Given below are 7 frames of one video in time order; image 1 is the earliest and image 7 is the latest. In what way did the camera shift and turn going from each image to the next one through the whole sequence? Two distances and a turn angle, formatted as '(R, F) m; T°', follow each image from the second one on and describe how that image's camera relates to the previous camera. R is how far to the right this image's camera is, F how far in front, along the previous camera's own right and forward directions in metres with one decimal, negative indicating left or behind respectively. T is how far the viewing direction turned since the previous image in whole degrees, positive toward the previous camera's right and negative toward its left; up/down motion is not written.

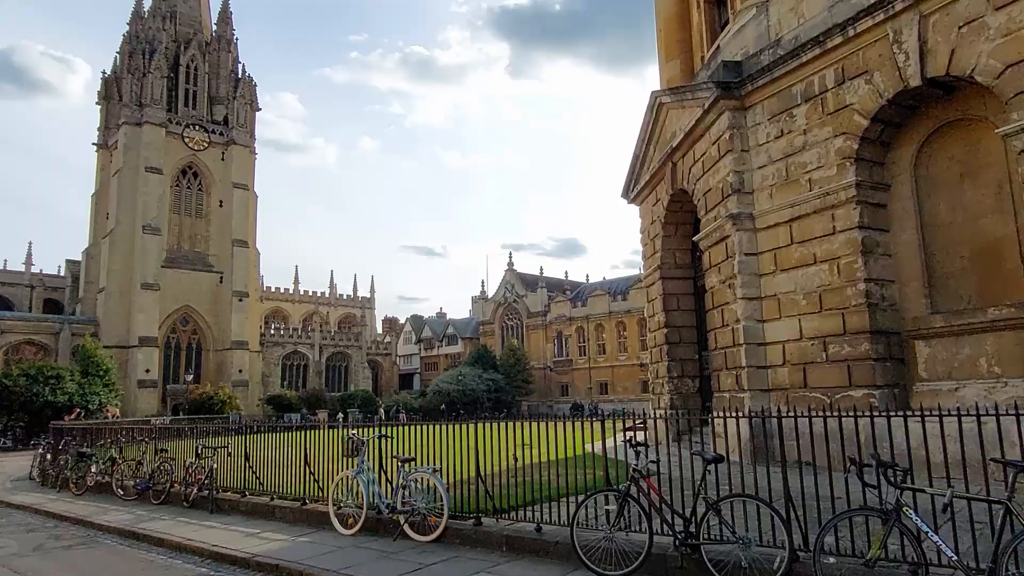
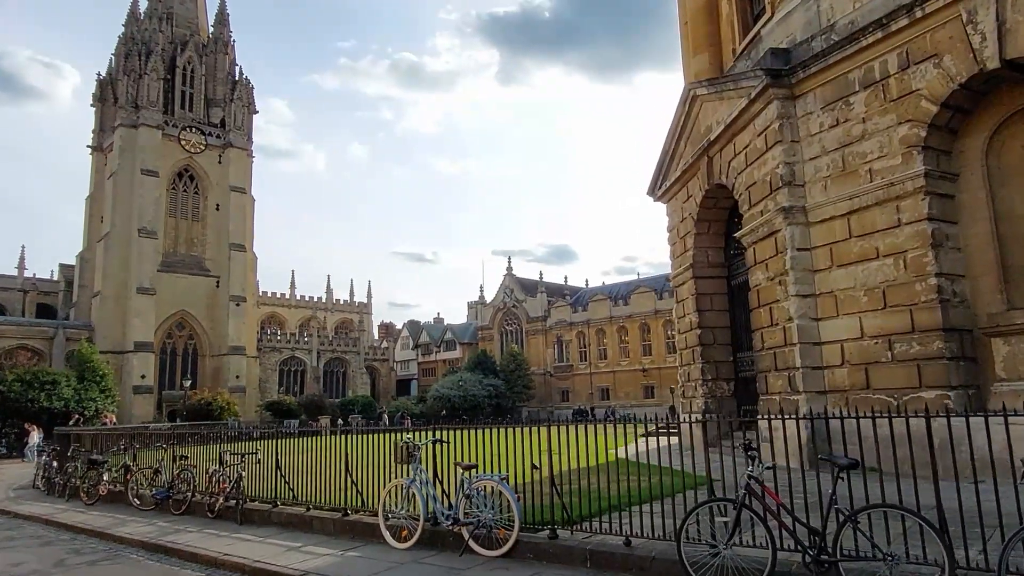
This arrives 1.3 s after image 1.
(-0.8, +0.6) m; +1°
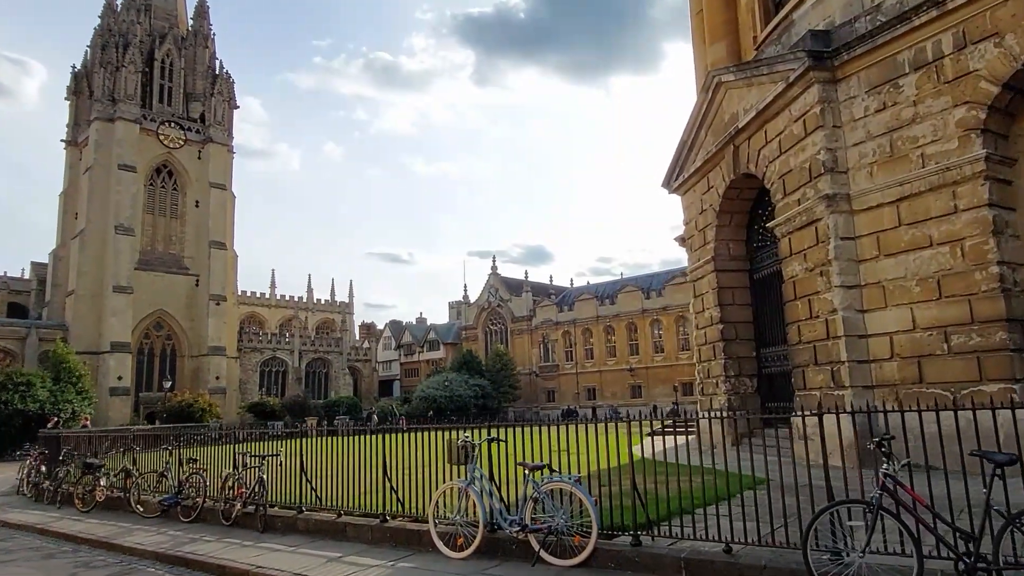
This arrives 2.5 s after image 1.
(-0.8, +0.6) m; +2°
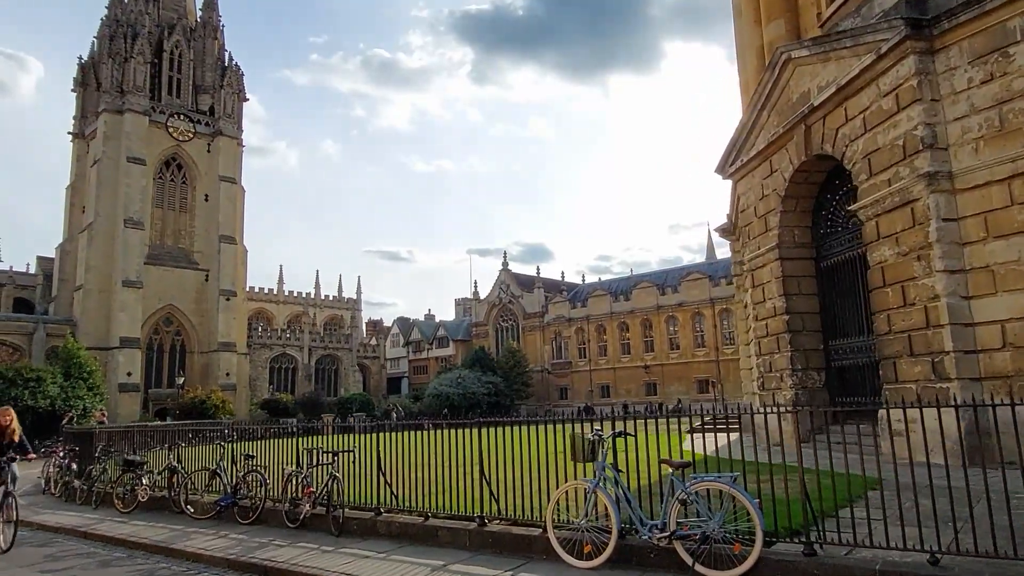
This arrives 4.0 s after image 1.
(-1.1, +0.7) m; 0°
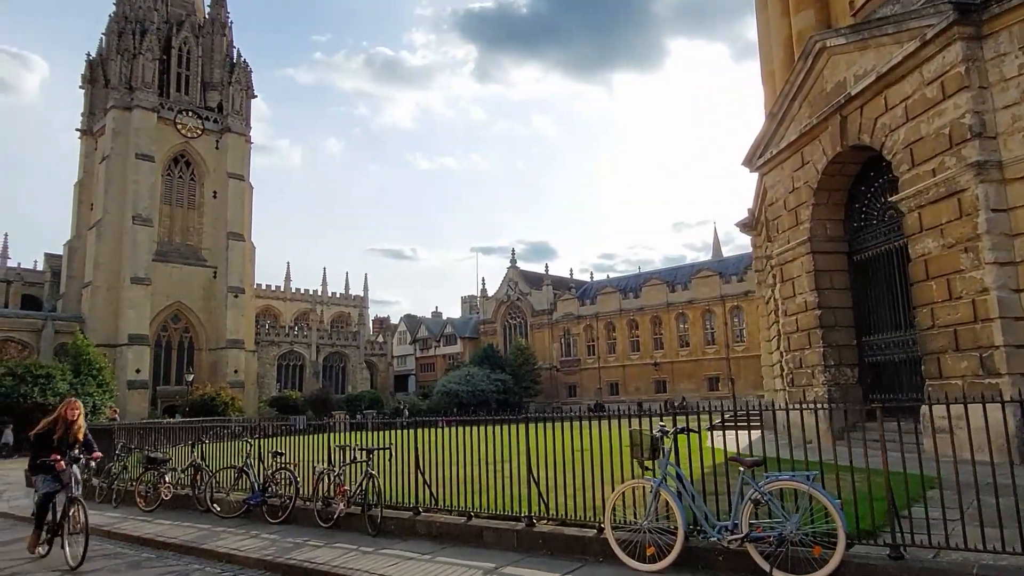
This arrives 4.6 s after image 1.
(-0.4, +0.3) m; 0°
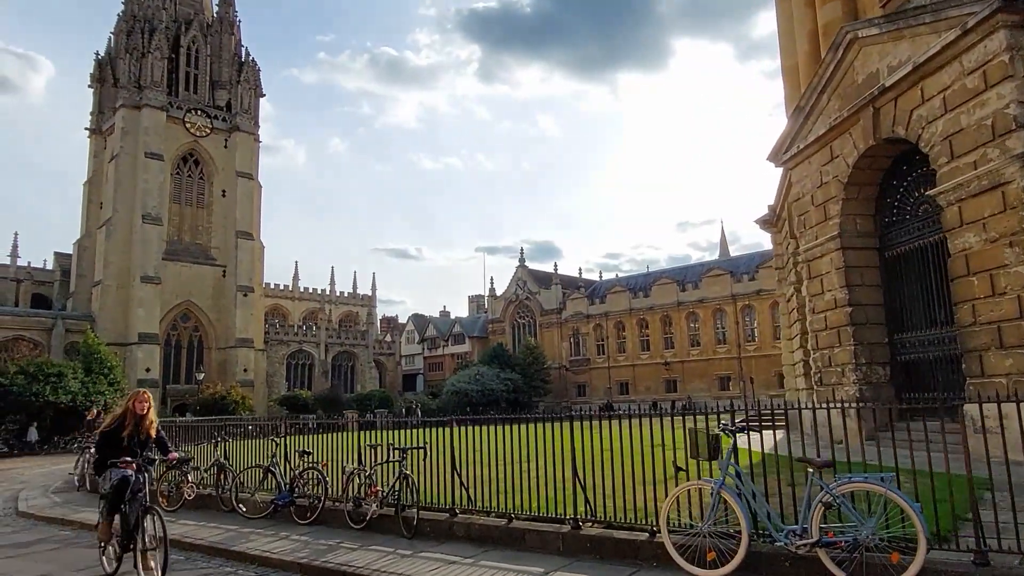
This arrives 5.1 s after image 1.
(-0.4, +0.2) m; 0°
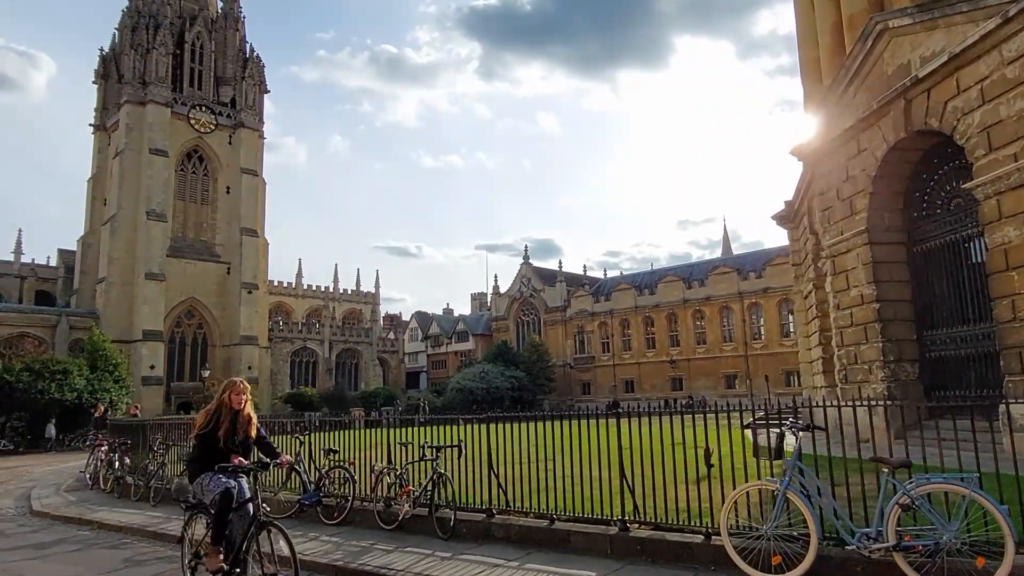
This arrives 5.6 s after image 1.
(-0.4, +0.2) m; 0°
